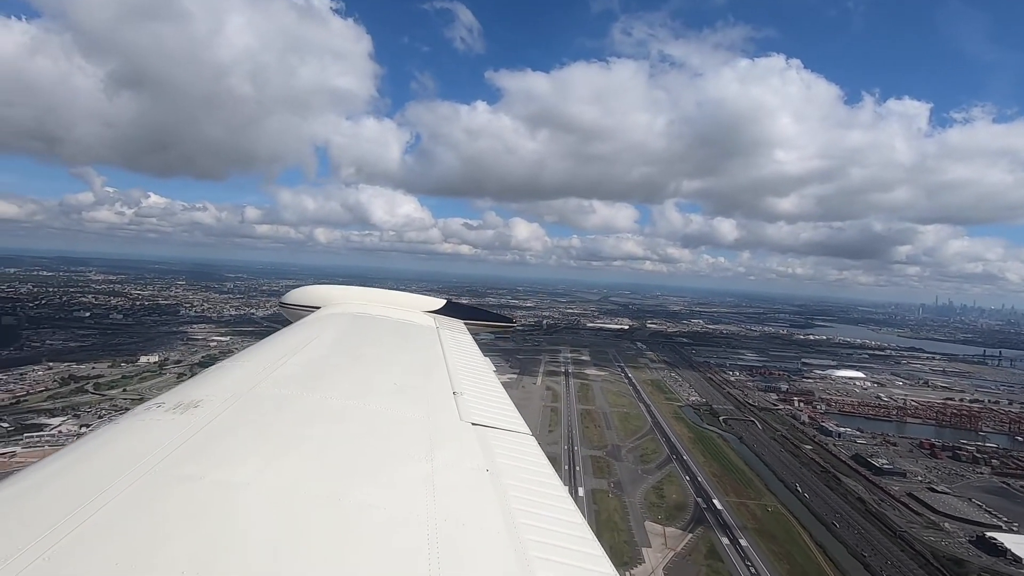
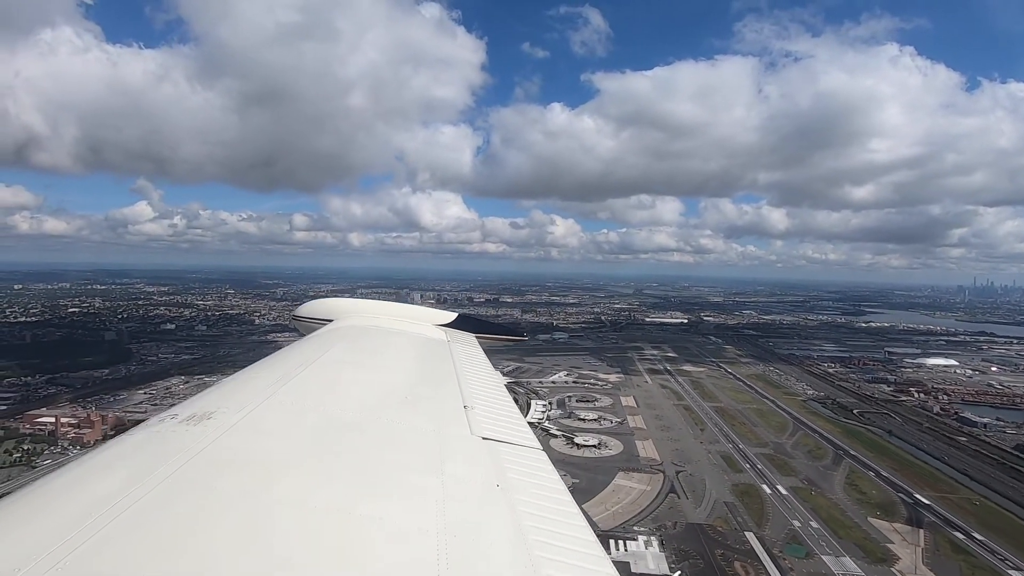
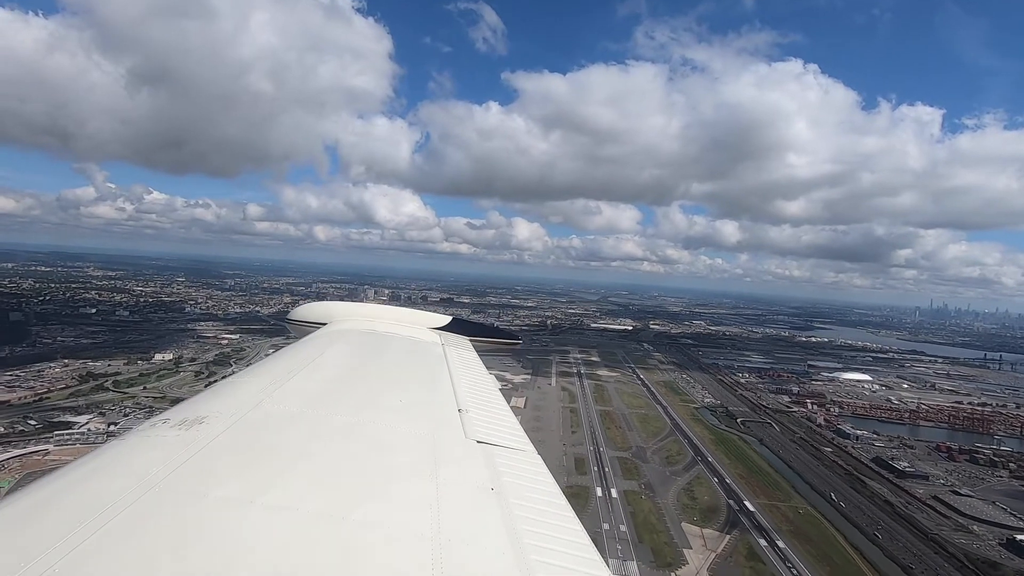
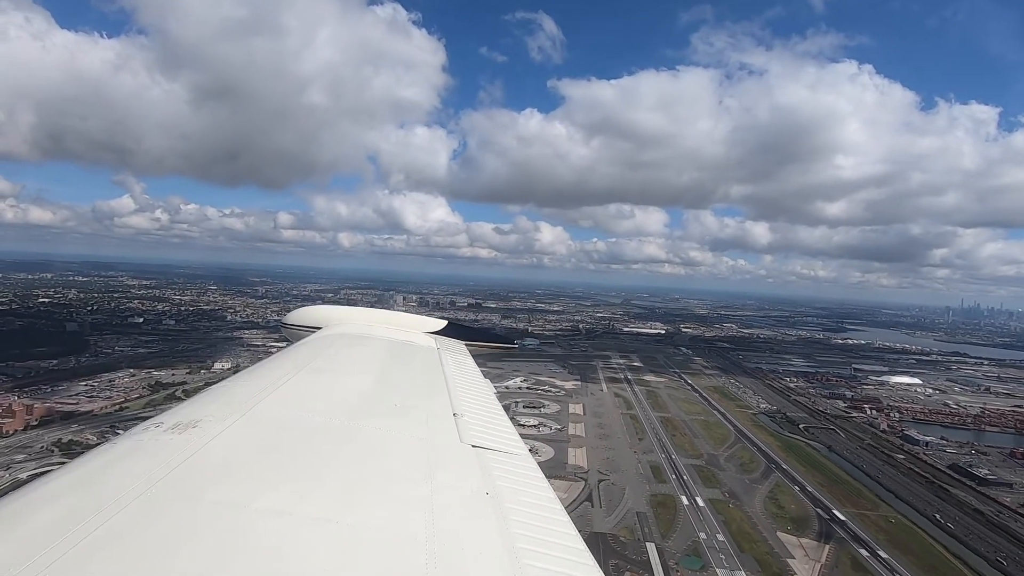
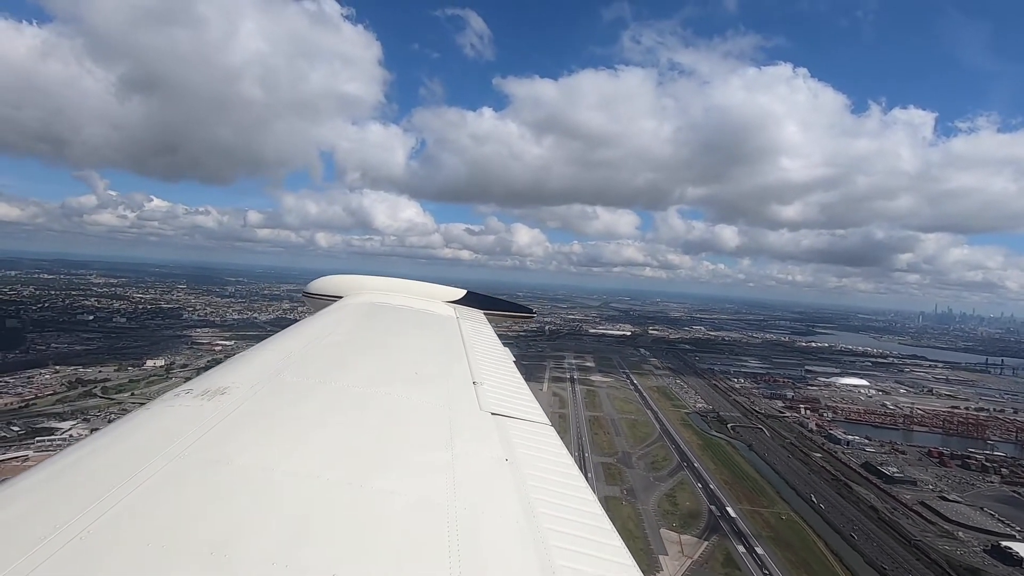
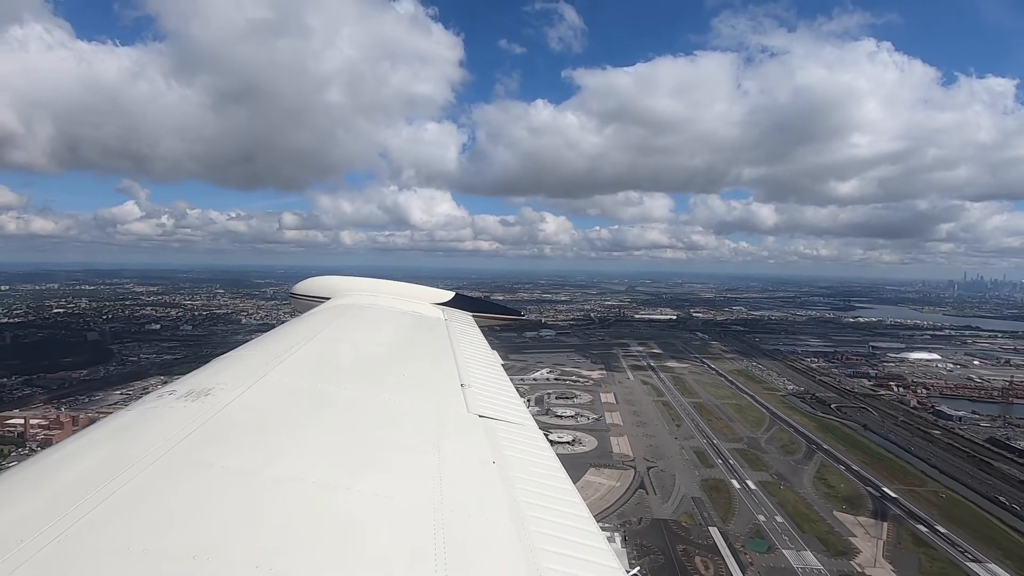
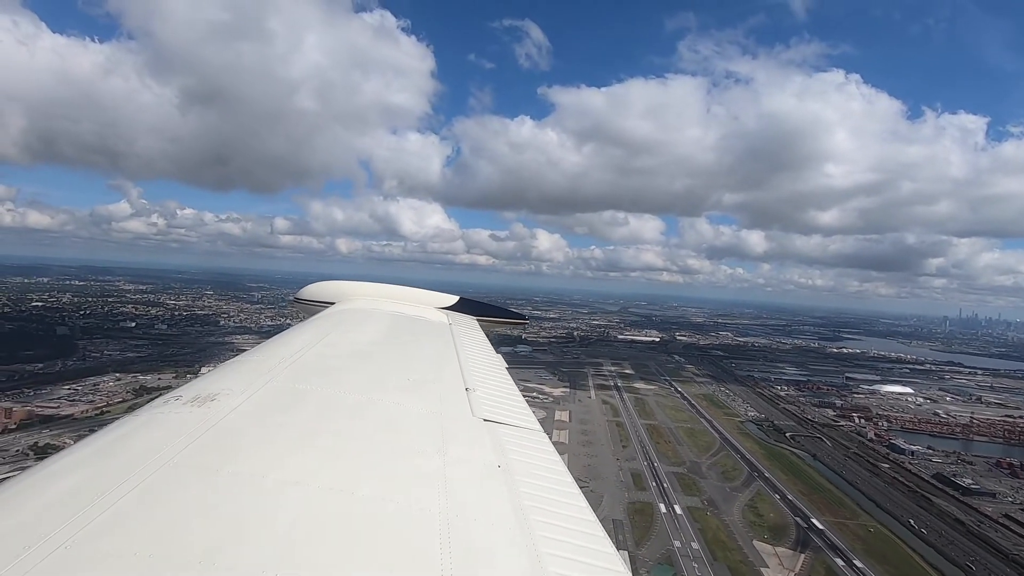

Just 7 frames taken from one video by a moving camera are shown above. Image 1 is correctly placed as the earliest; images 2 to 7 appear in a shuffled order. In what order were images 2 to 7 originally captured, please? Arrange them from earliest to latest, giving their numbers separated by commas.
5, 3, 7, 4, 6, 2
